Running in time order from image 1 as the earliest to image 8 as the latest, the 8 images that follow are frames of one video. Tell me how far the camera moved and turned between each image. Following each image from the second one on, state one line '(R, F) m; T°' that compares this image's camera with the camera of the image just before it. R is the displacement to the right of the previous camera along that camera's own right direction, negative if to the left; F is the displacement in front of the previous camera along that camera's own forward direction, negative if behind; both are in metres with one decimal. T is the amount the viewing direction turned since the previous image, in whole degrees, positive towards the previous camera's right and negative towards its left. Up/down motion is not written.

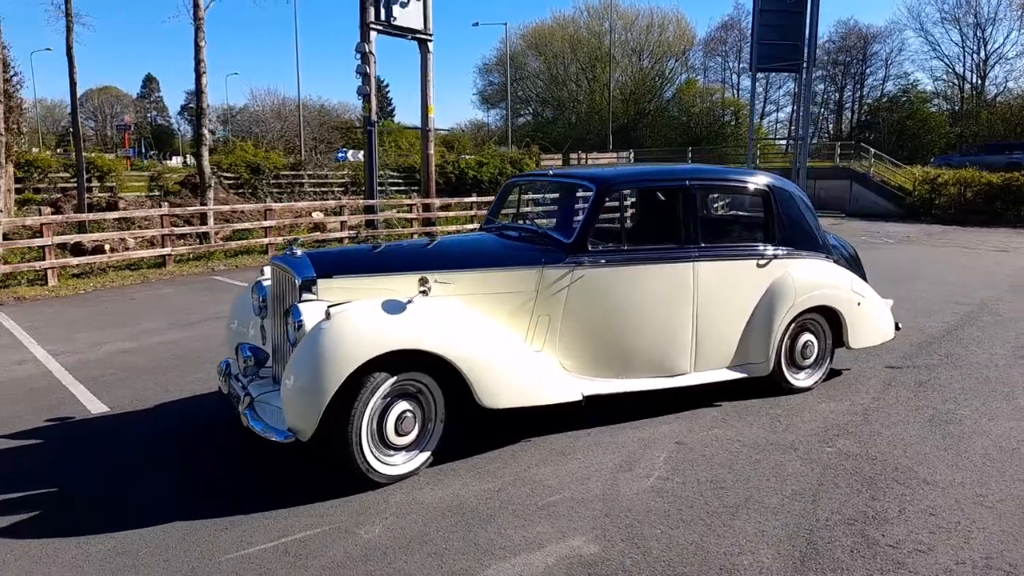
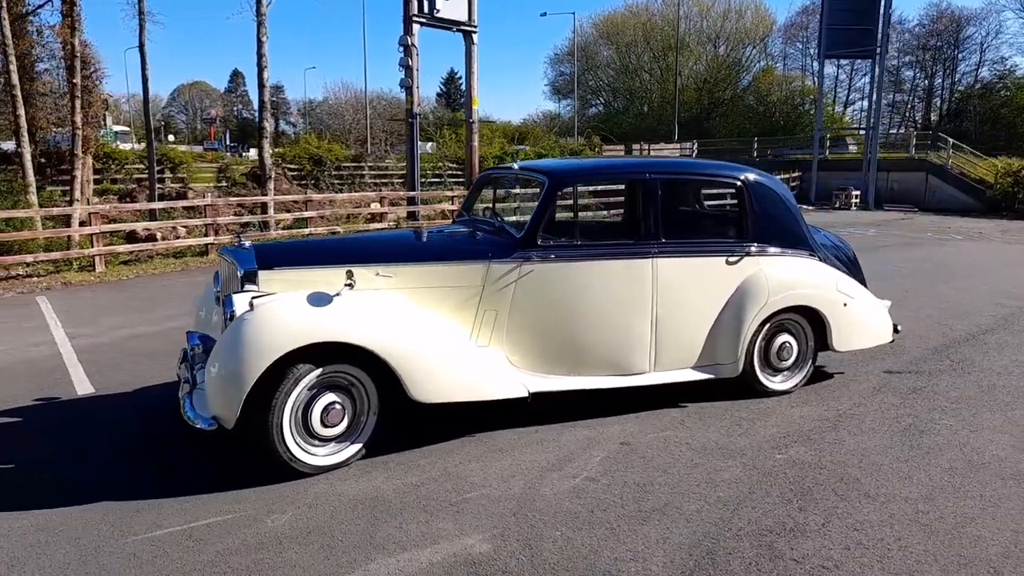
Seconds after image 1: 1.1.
(+0.8, +0.1) m; -6°
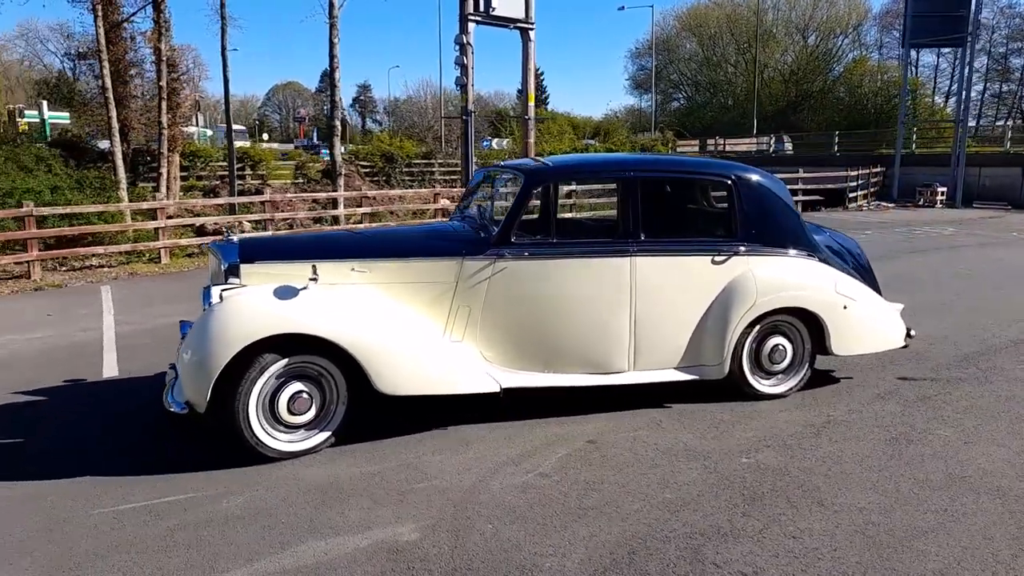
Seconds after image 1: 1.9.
(+0.7, 0.0) m; -6°
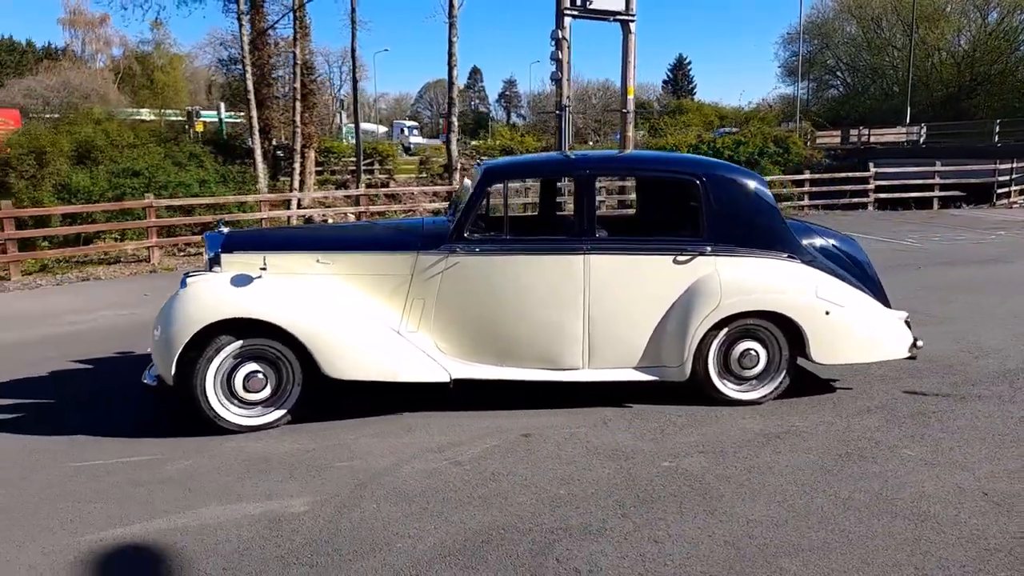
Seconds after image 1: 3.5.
(+1.3, 0.0) m; -11°
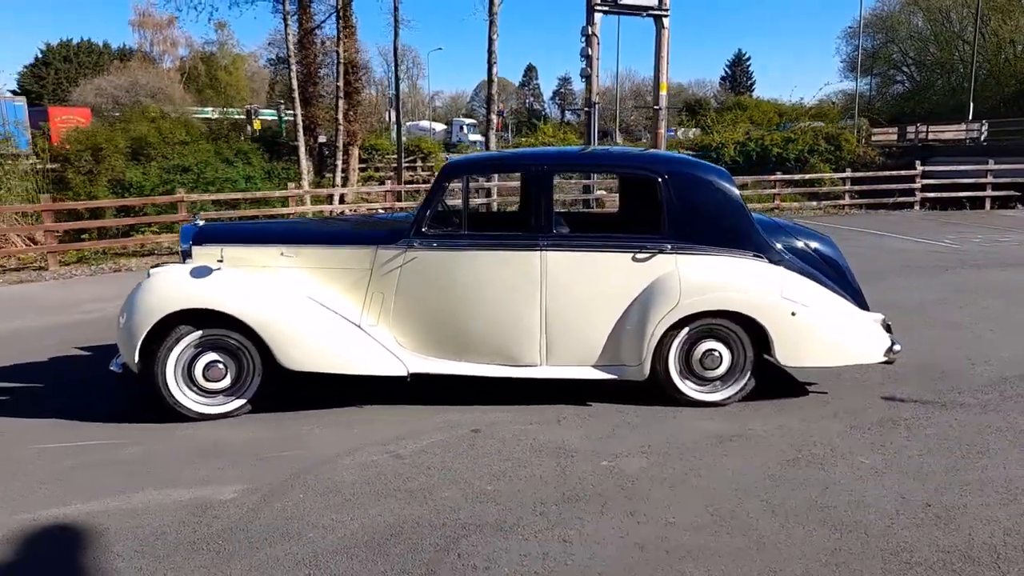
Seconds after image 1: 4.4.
(+0.7, 0.0) m; -4°
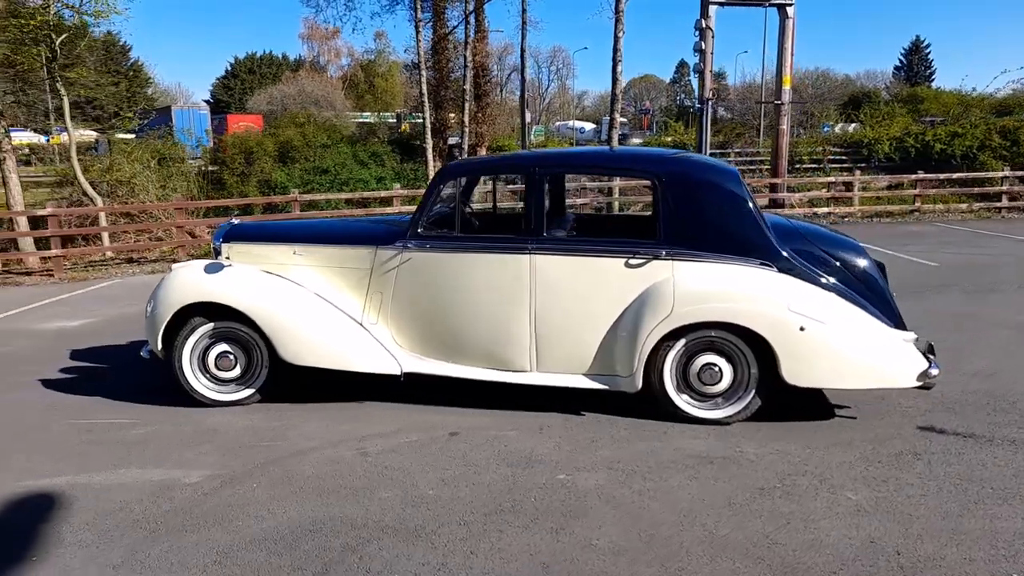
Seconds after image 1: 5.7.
(+1.1, +0.2) m; -11°
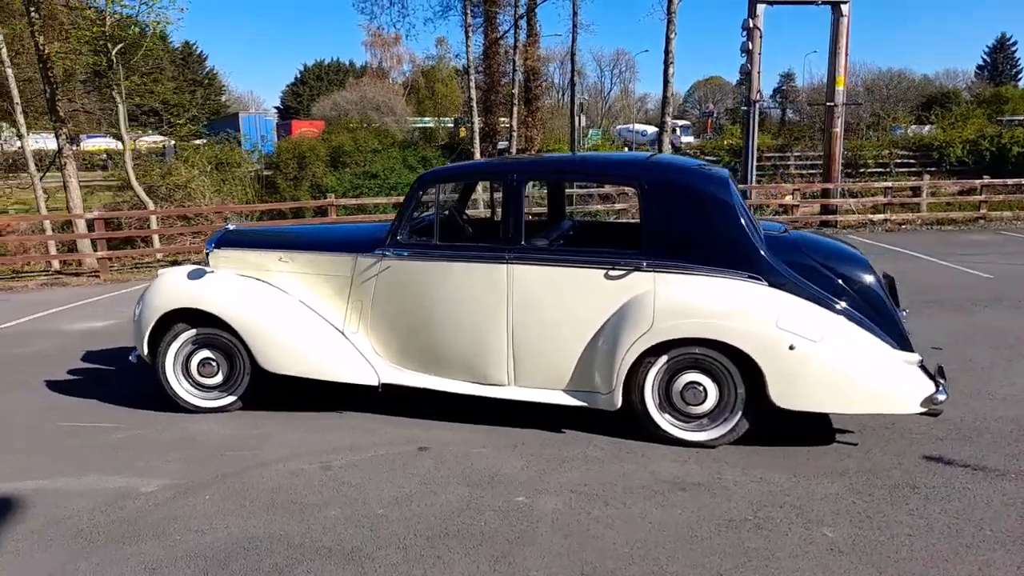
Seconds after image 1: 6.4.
(+0.5, +0.2) m; -5°
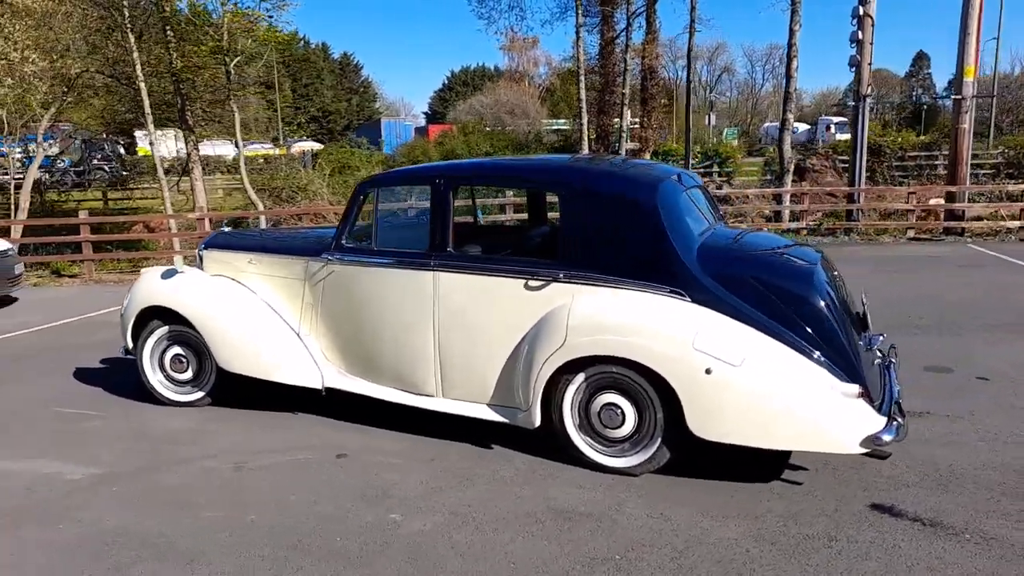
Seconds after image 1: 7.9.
(+1.3, +0.3) m; -11°
